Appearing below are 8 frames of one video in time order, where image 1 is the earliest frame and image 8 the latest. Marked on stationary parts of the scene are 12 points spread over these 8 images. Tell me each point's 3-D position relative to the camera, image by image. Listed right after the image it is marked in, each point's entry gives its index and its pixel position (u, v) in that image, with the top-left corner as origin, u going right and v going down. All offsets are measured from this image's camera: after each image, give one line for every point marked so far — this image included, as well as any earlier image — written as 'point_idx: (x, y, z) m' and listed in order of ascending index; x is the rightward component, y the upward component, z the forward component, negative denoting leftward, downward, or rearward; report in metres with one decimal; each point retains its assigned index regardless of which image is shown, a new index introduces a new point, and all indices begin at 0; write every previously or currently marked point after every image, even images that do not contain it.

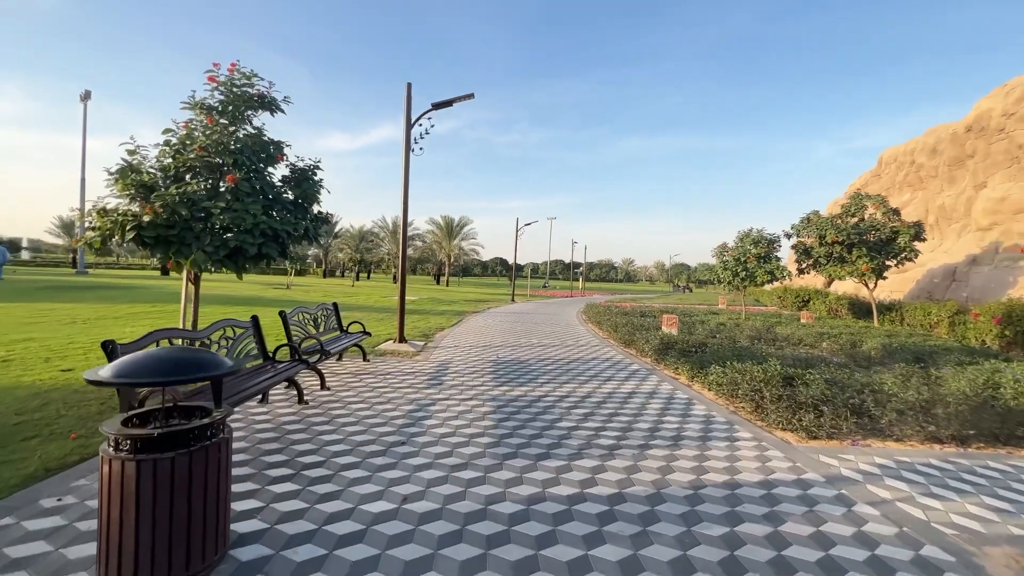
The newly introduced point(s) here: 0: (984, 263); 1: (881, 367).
0: (+19.4, +1.0, +18.6) m
1: (+7.1, -1.5, +8.6) m
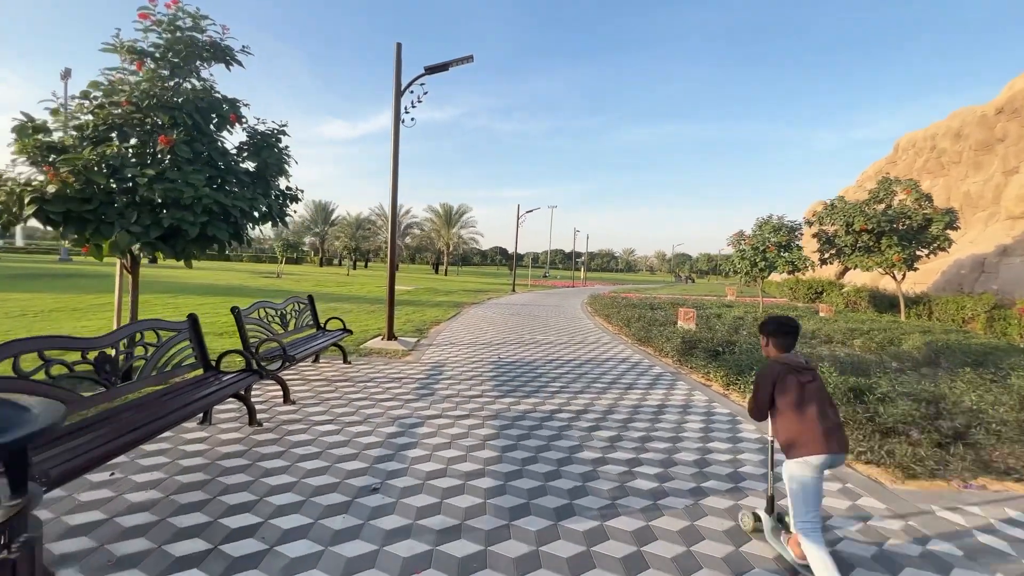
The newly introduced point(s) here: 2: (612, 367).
0: (+19.5, +1.3, +17.4) m
1: (+7.1, -1.4, +7.5) m
2: (+1.7, -1.4, +7.8) m
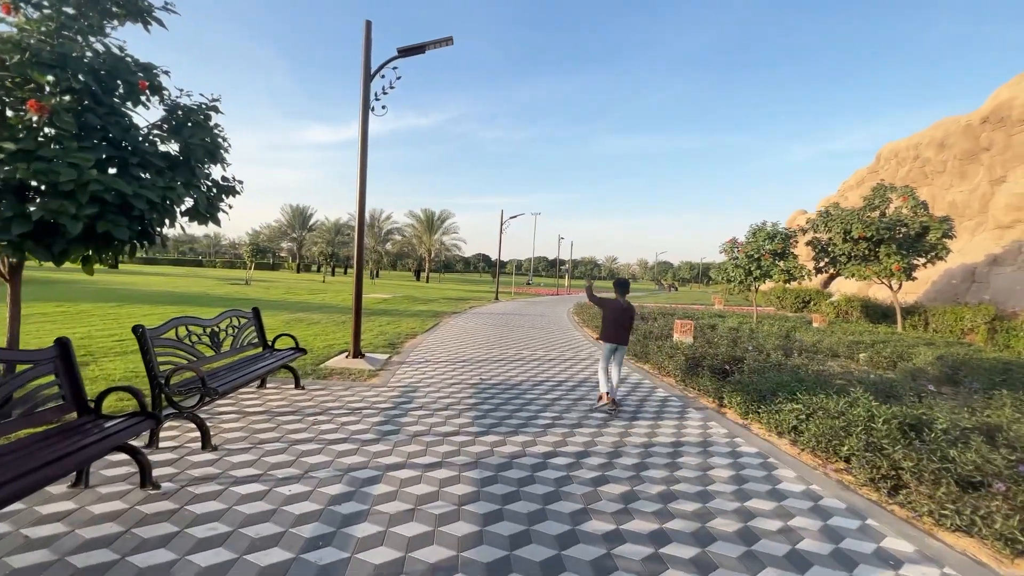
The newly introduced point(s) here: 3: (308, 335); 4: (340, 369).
0: (+18.9, +1.0, +17.2) m
1: (+6.9, -1.6, +6.7) m
2: (+1.5, -1.5, +6.8) m
3: (-4.7, -1.1, +10.4) m
4: (-2.7, -1.3, +7.2) m
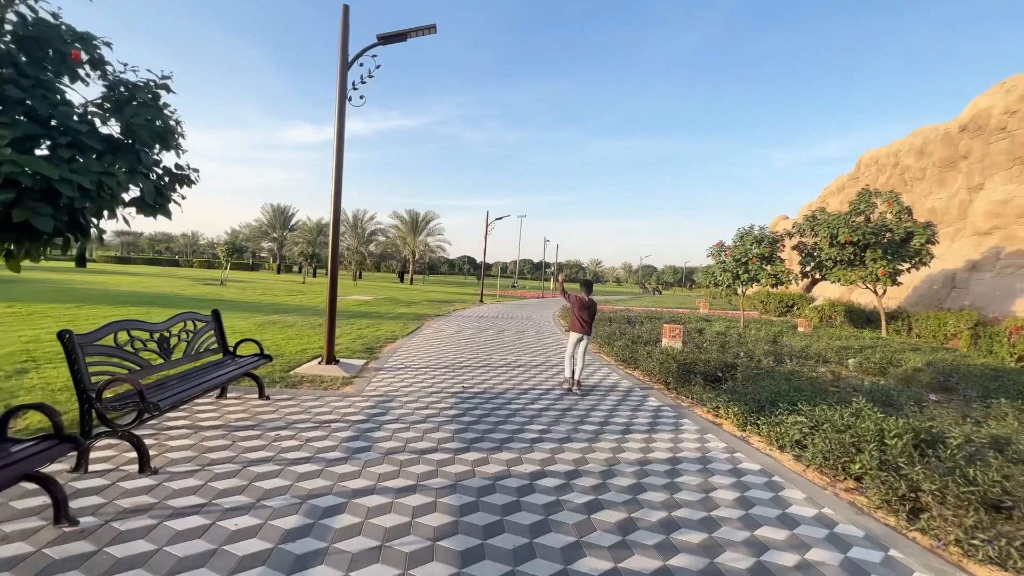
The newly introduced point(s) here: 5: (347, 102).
0: (+18.3, +0.7, +17.4) m
1: (+6.6, -1.7, +6.6) m
2: (+1.3, -1.6, +6.5) m
3: (-5.0, -1.1, +9.8) m
4: (-3.0, -1.3, +6.7) m
5: (-2.6, +3.0, +7.1) m
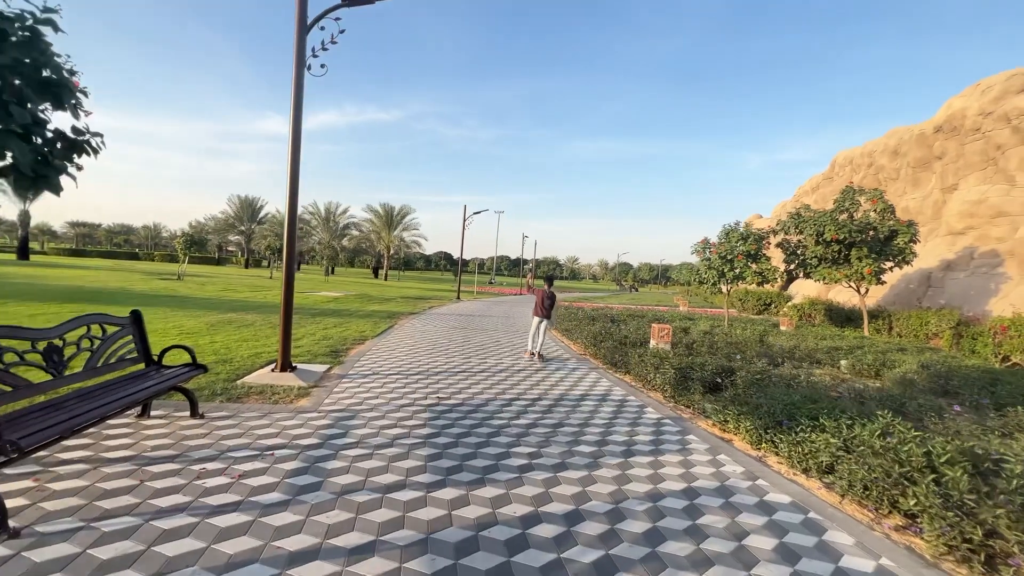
0: (+17.5, +0.8, +17.5) m
1: (+6.4, -1.7, +6.1) m
2: (+1.0, -1.6, +5.8) m
3: (-5.4, -1.0, +8.8) m
4: (-3.2, -1.3, +5.8) m
5: (-2.9, +3.0, +6.2) m
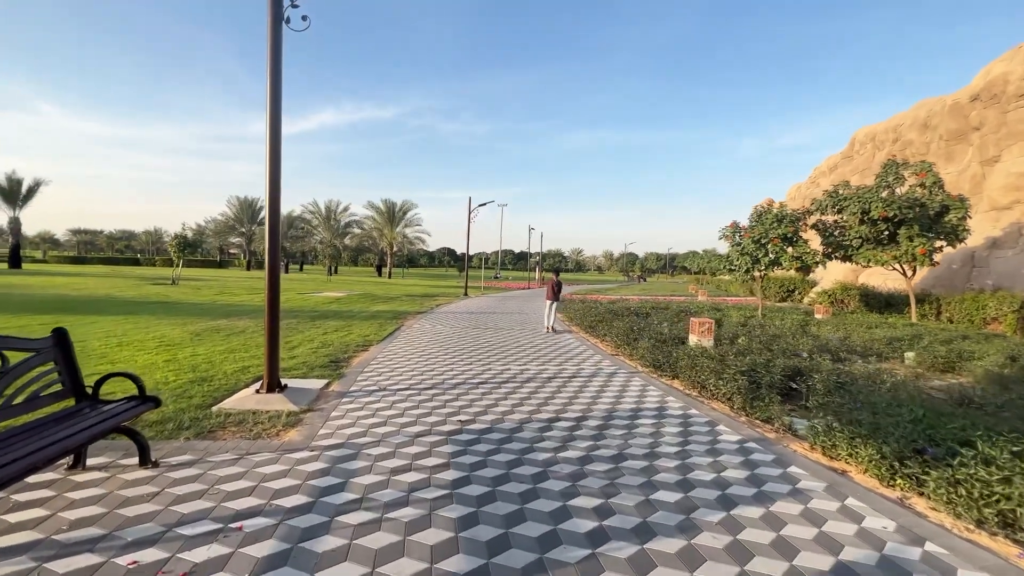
0: (+17.9, +1.5, +16.2) m
1: (+6.8, -1.4, +5.0) m
2: (+1.4, -1.5, +4.6) m
3: (-5.0, -1.1, +7.7) m
4: (-2.8, -1.3, +4.7) m
5: (-2.6, +3.0, +5.1) m
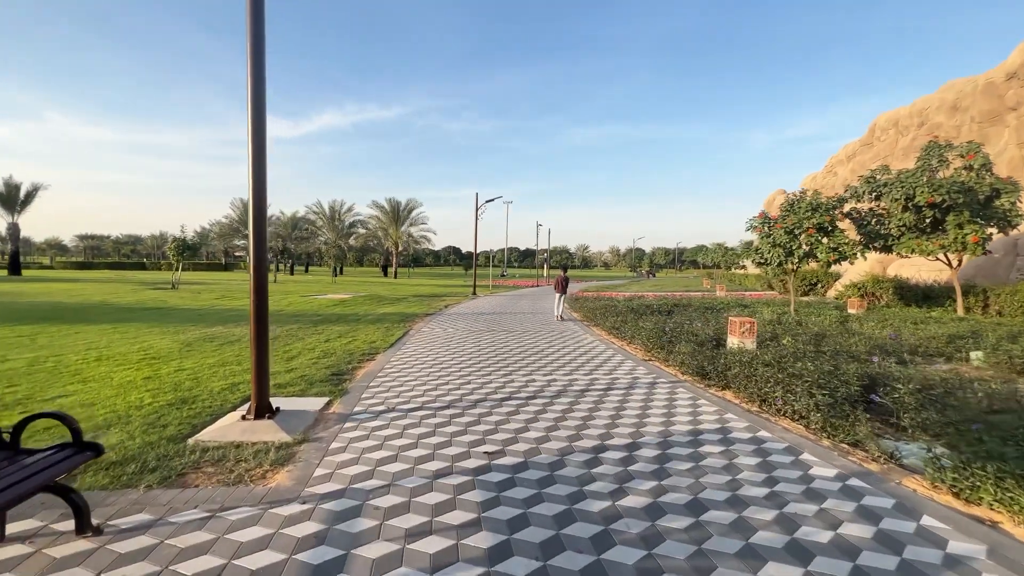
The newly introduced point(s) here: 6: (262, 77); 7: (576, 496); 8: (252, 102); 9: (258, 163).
0: (+18.3, +1.9, +15.1) m
1: (+7.1, -1.3, +4.0) m
2: (+1.8, -1.5, +3.8) m
3: (-4.6, -1.2, +6.9) m
4: (-2.5, -1.4, +3.8) m
5: (-2.3, +2.9, +4.2) m
6: (-2.5, +2.1, +4.5) m
7: (+0.4, -1.5, +3.2) m
8: (-2.5, +1.7, +4.4) m
9: (-2.5, +1.2, +4.5) m
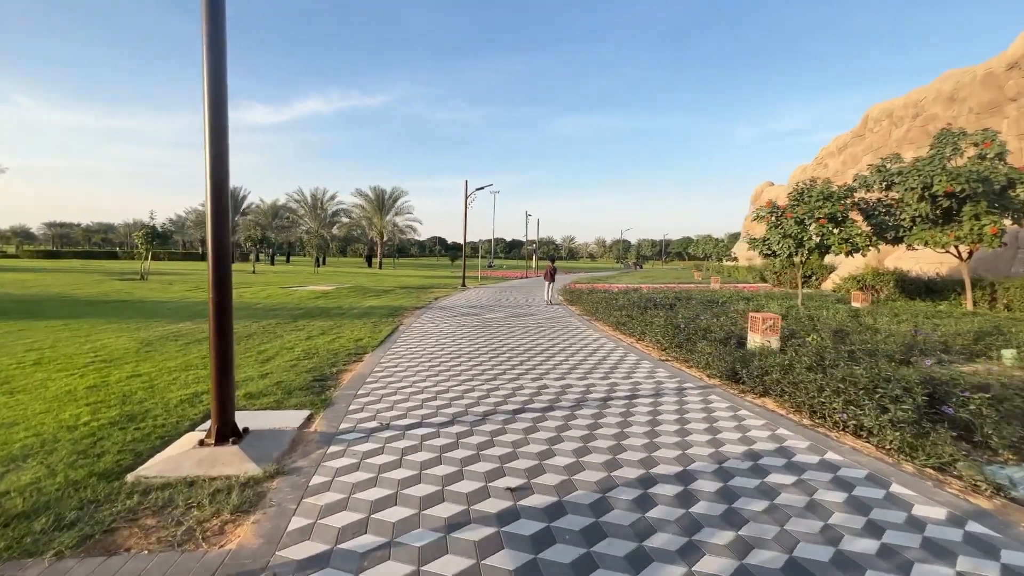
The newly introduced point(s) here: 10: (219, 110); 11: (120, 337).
0: (+18.2, +2.1, +14.9) m
1: (+7.3, -1.3, +3.5) m
2: (+2.0, -1.4, +3.1) m
3: (-4.5, -1.0, +6.0) m
4: (-2.3, -1.3, +3.0) m
5: (-2.1, +3.0, +3.3) m
6: (-2.3, +2.2, +3.6) m
7: (+0.7, -1.5, +2.5) m
8: (-2.3, +1.8, +3.5) m
9: (-2.3, +1.2, +3.6) m
10: (-2.3, +1.5, +3.6) m
11: (-6.7, -0.8, +7.7) m
